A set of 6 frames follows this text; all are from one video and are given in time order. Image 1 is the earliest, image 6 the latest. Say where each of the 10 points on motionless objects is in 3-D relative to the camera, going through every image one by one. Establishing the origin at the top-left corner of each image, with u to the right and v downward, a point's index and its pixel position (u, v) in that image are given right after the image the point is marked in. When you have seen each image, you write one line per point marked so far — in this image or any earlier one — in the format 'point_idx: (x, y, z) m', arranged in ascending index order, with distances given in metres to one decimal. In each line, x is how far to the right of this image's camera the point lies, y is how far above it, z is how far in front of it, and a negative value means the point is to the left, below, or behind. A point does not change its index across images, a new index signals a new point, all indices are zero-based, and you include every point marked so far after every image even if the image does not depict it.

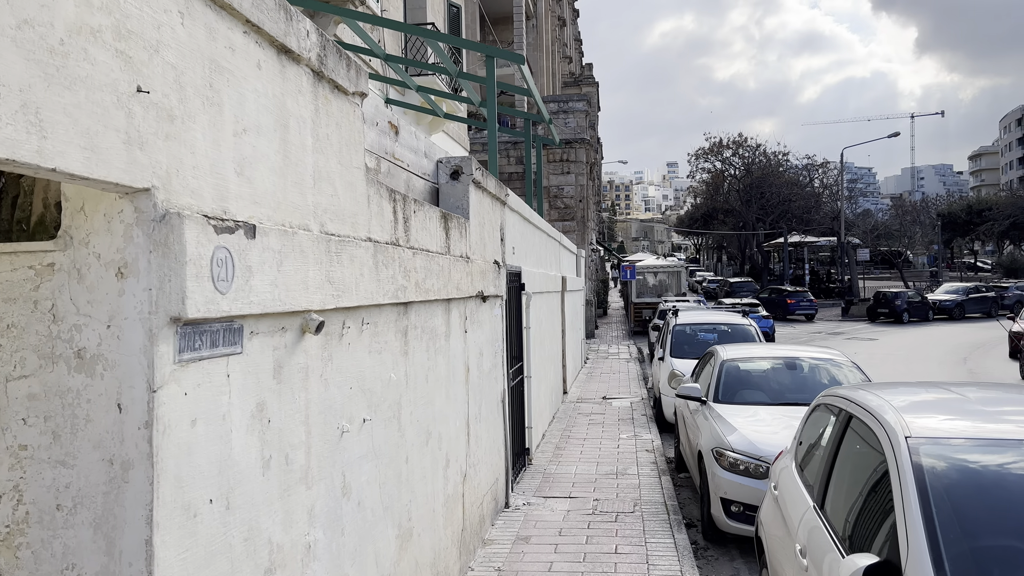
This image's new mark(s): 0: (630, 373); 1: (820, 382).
0: (+3.0, -2.2, +19.3) m
1: (+3.1, -0.9, +7.7) m
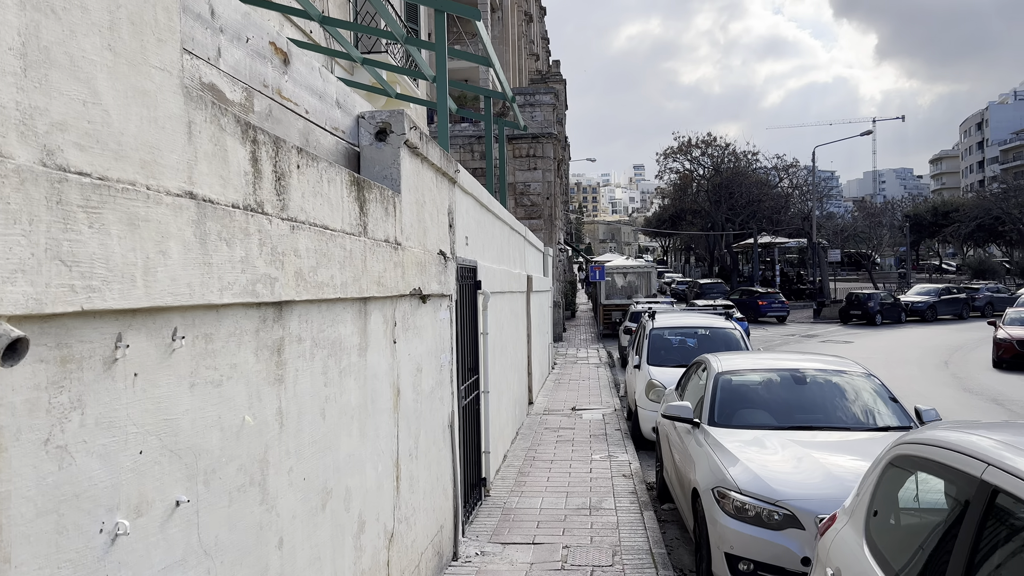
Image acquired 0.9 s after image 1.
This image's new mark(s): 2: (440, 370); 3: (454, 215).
0: (+2.1, -2.2, +17.9) m
1: (+2.7, -0.9, +6.4) m
2: (-0.5, -0.6, +5.7) m
3: (-0.5, +0.6, +6.2) m
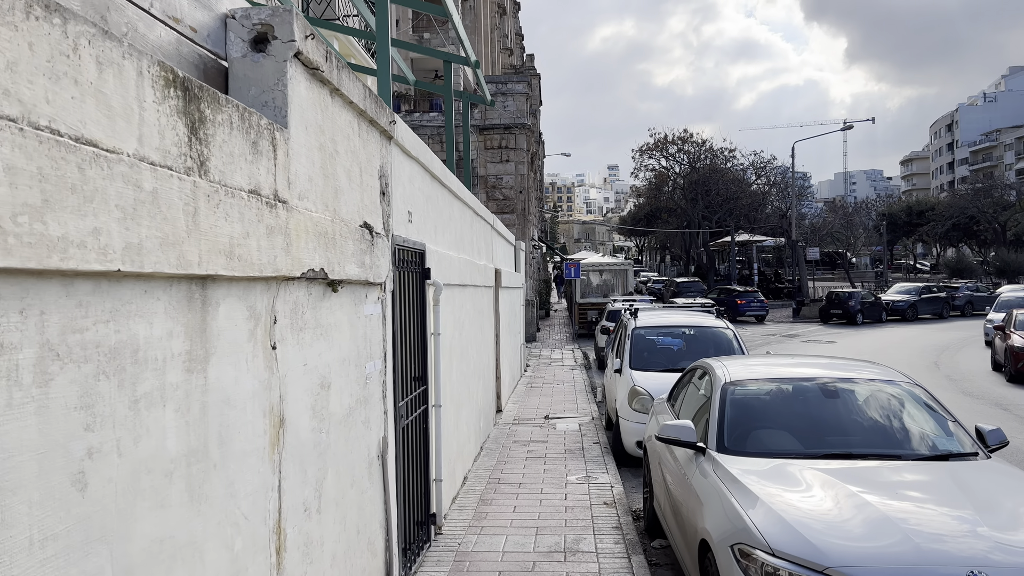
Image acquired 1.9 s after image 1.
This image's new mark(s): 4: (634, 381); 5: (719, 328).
0: (+1.4, -2.1, +16.6) m
1: (+2.4, -0.8, +5.1) m
2: (-0.8, -0.5, +4.2) m
3: (-0.8, +0.7, +4.8) m
4: (+1.5, -1.1, +9.3) m
5: (+3.0, -0.6, +11.1) m
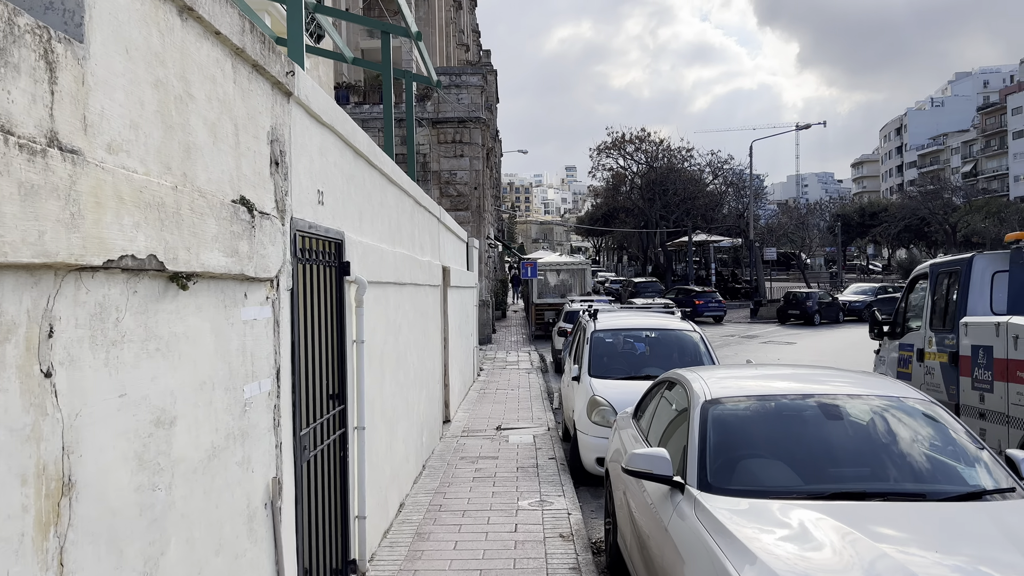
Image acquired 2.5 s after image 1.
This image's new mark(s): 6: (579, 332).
0: (+0.4, -2.1, +15.6) m
1: (+2.0, -0.8, +4.2) m
2: (-1.1, -0.5, +3.2) m
3: (-1.1, +0.7, +3.7) m
4: (+0.9, -1.1, +8.4) m
5: (+2.3, -0.6, +10.3) m
6: (+1.1, -0.7, +12.1) m
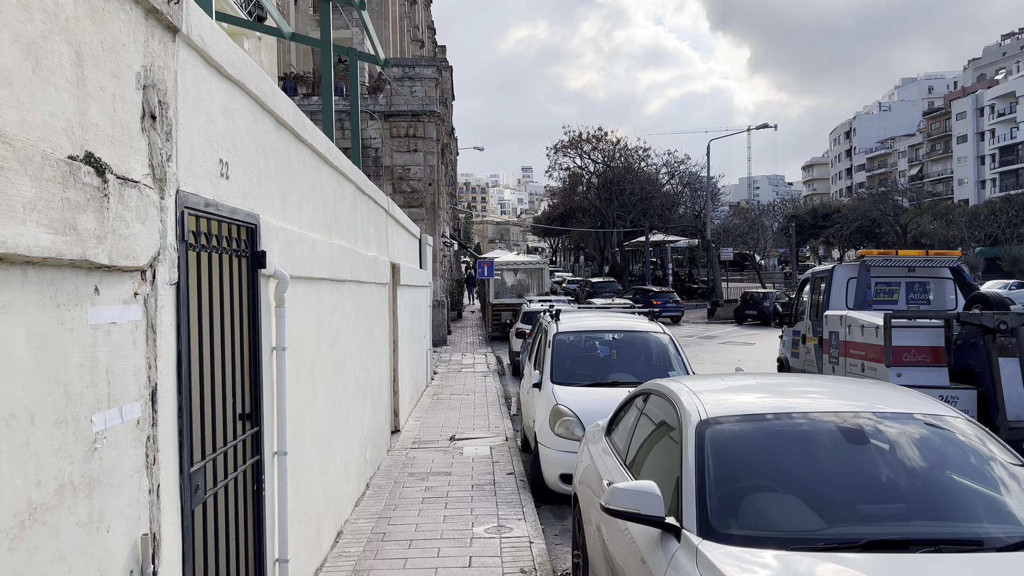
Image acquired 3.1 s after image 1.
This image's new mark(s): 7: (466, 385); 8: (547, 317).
0: (-0.5, -2.1, +14.8) m
1: (+1.8, -0.8, +3.5) m
2: (-1.3, -0.5, +2.3) m
3: (-1.3, +0.7, +2.9) m
4: (+0.4, -1.1, +7.6) m
5: (+1.7, -0.5, +9.6) m
6: (+0.4, -0.7, +11.3) m
7: (-1.0, -2.0, +16.2) m
8: (+0.5, -0.4, +11.4) m
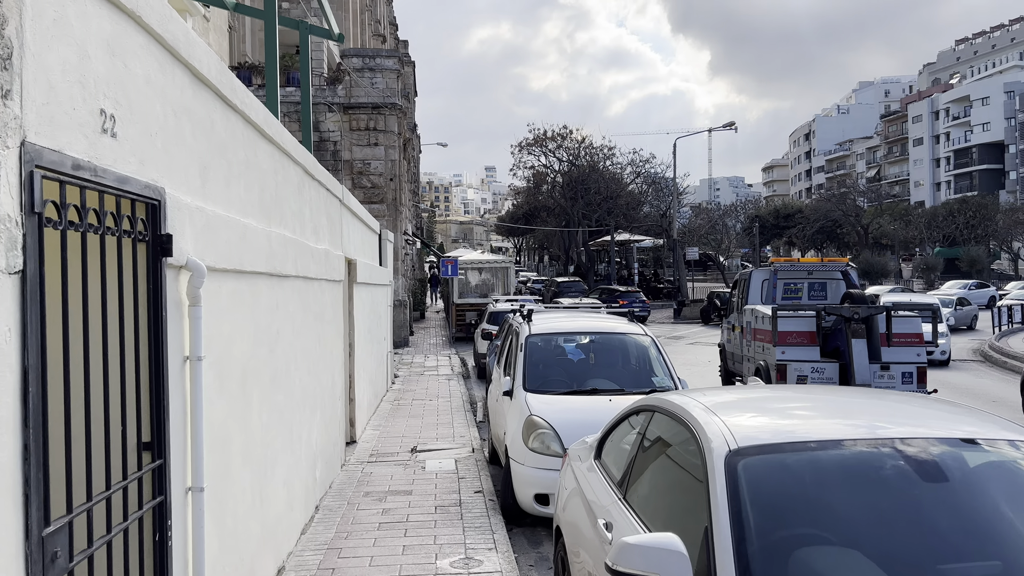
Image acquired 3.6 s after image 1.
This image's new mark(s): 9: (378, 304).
0: (-1.1, -2.0, +14.0) m
1: (+1.7, -0.8, +2.8) m
2: (-1.3, -0.5, +1.4) m
3: (-1.3, +0.7, +2.0) m
4: (+0.2, -1.1, +6.8) m
5: (+1.4, -0.5, +8.8) m
6: (-0.1, -0.7, +10.6) m
7: (-1.7, -2.0, +15.3) m
8: (+0.1, -0.4, +10.6) m
9: (-2.4, -0.3, +13.7) m
